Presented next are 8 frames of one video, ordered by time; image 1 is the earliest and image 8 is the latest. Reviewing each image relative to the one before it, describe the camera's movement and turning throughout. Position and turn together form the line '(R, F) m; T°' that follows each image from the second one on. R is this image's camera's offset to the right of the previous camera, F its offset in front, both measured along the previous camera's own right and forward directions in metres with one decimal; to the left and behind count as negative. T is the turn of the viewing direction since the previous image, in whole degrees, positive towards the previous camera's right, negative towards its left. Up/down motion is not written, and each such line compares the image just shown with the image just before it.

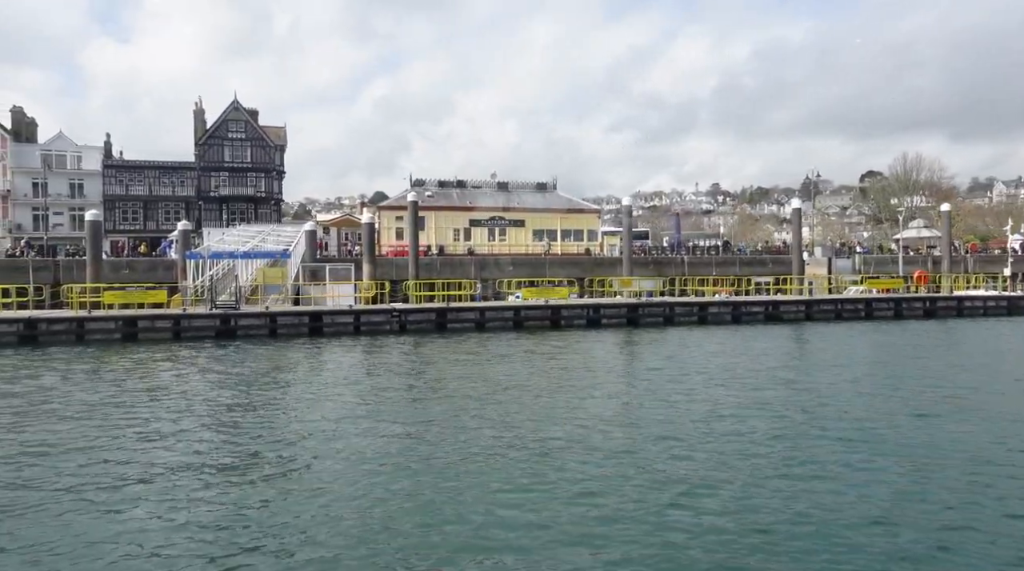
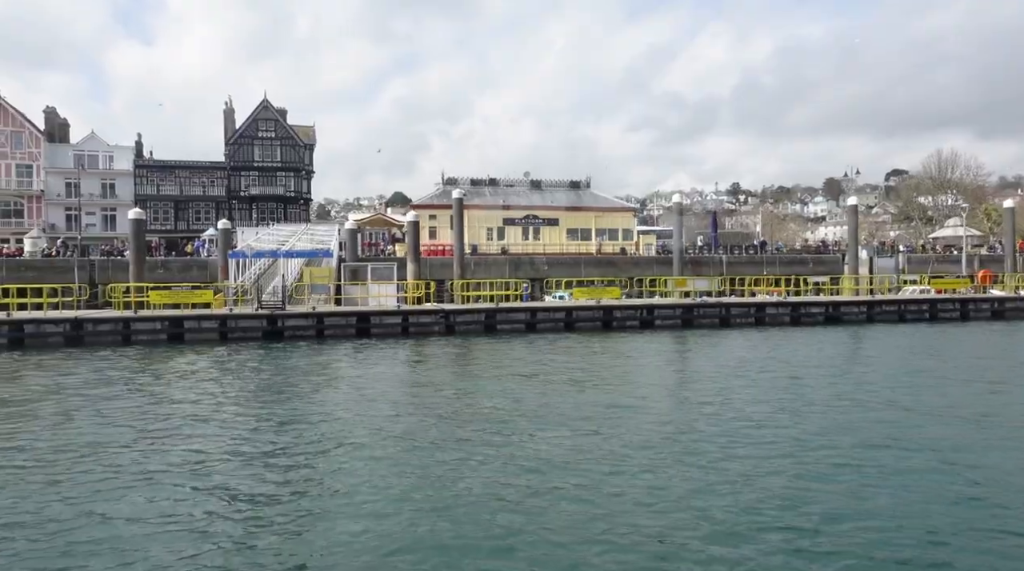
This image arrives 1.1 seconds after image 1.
(-1.2, +0.9) m; -1°
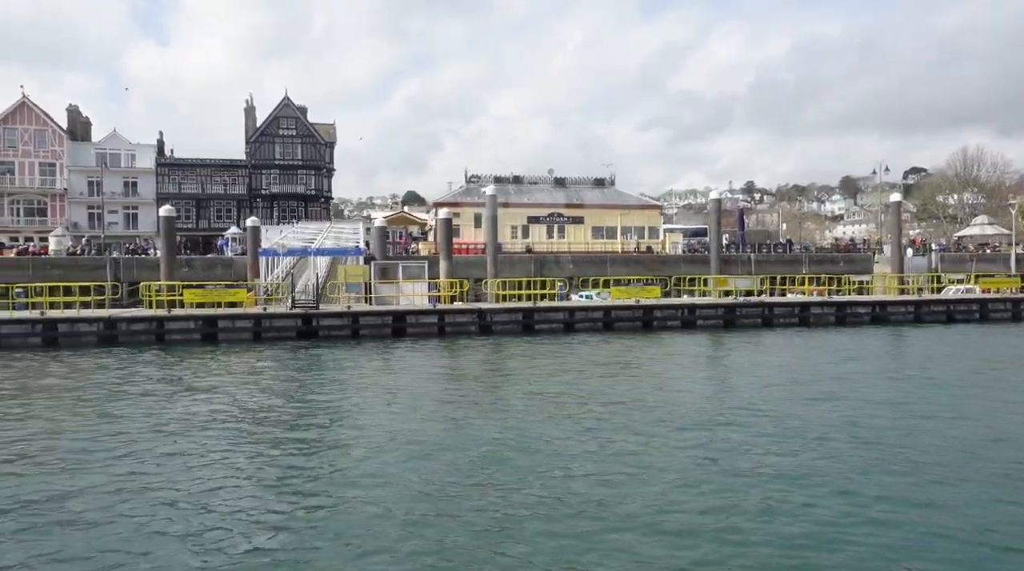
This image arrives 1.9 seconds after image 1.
(-0.9, +0.7) m; -1°
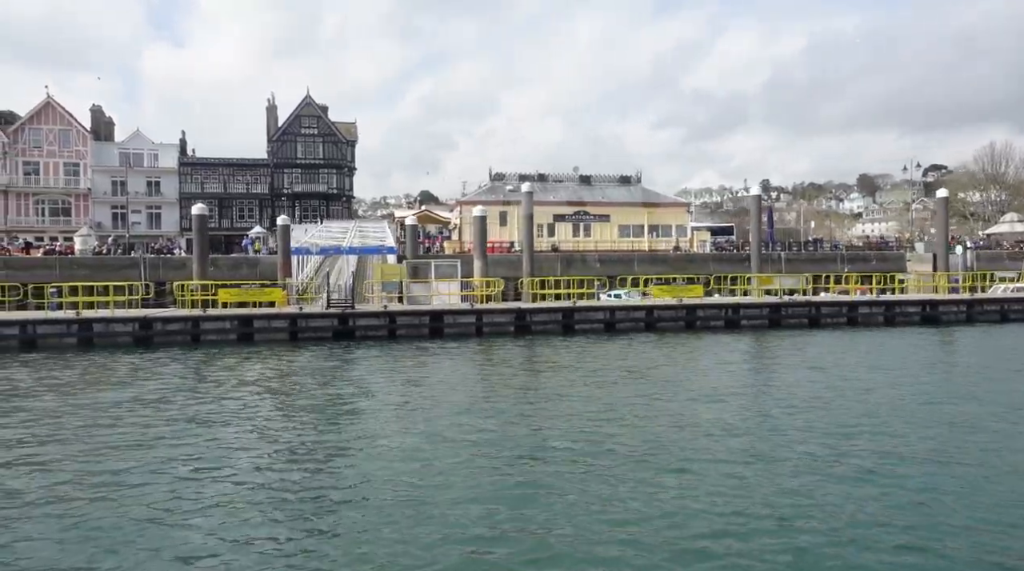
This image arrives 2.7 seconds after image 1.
(-0.9, +0.7) m; -1°
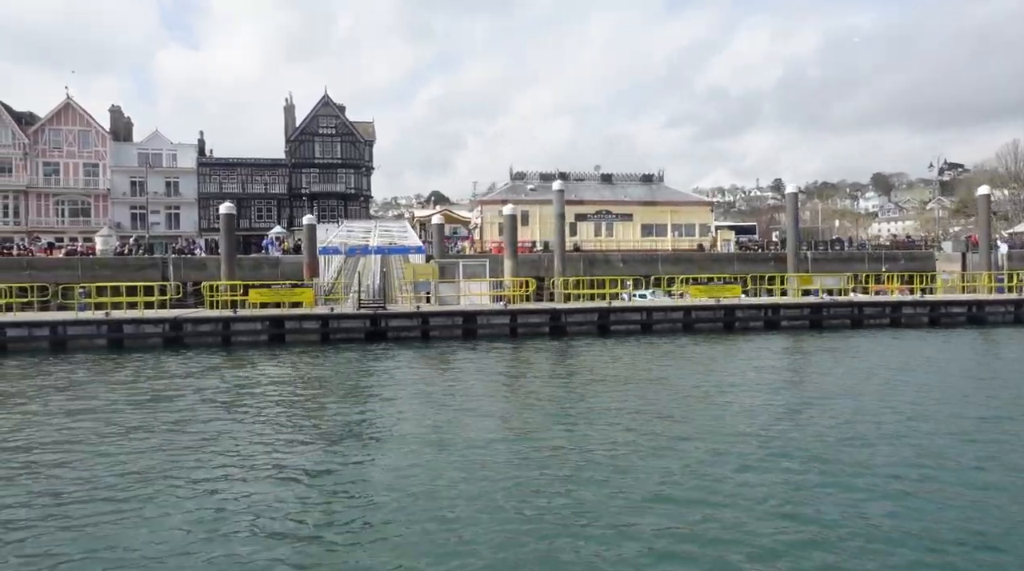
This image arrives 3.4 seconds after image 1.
(-0.8, +0.6) m; -1°
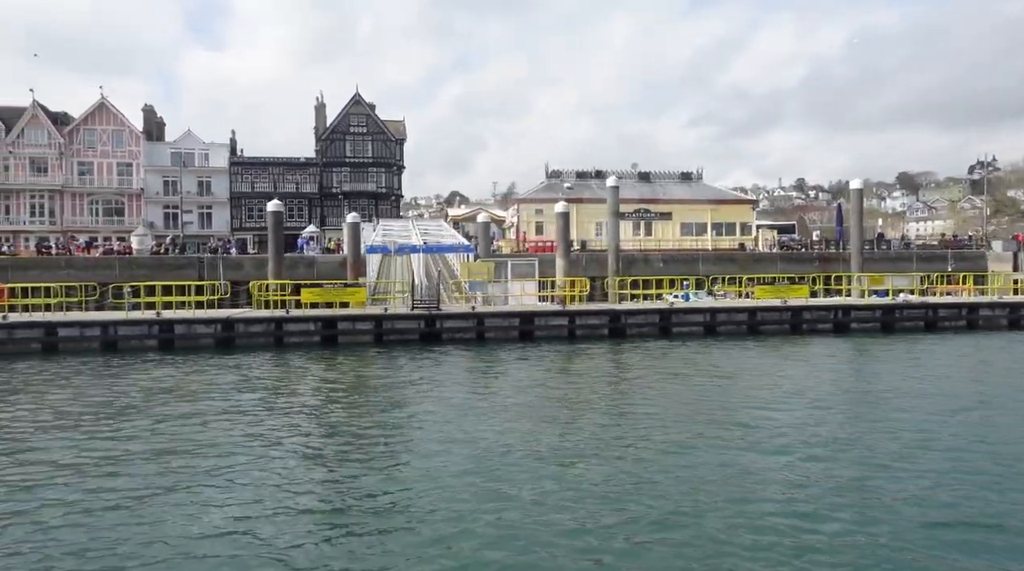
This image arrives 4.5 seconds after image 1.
(-1.3, +1.0) m; -2°
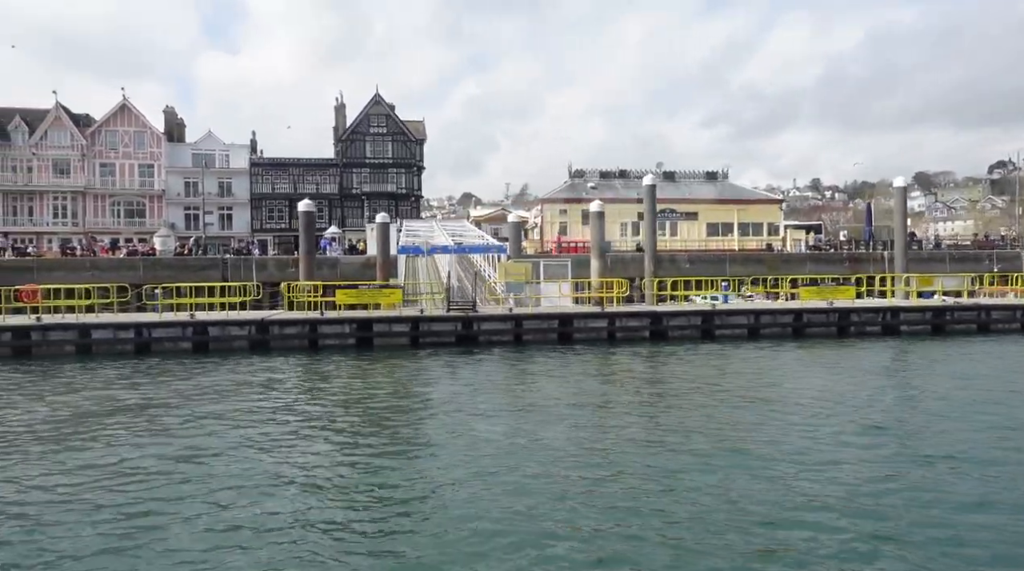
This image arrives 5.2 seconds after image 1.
(-0.8, +0.7) m; -1°
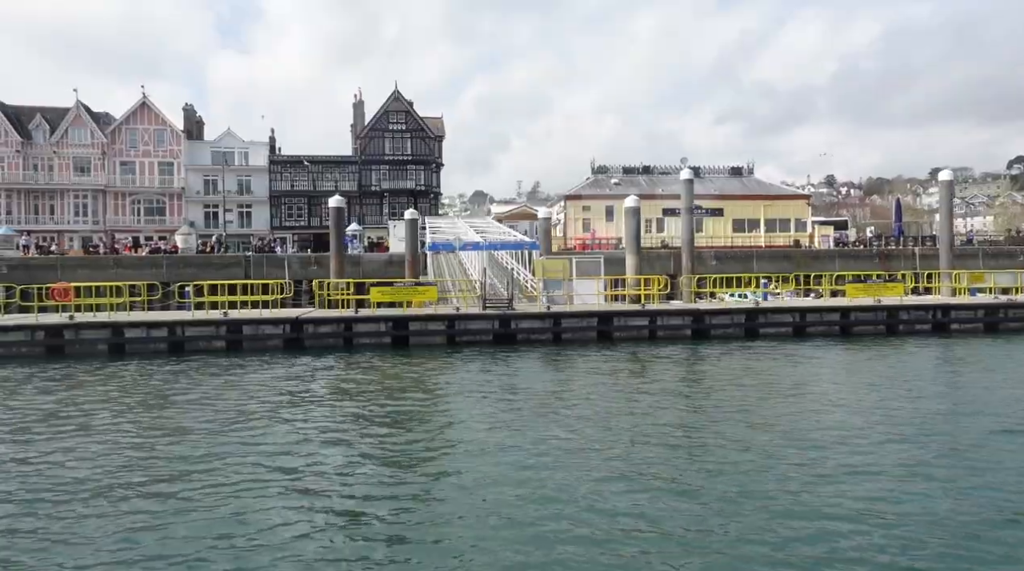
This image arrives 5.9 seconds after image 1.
(-0.8, +0.7) m; -1°
